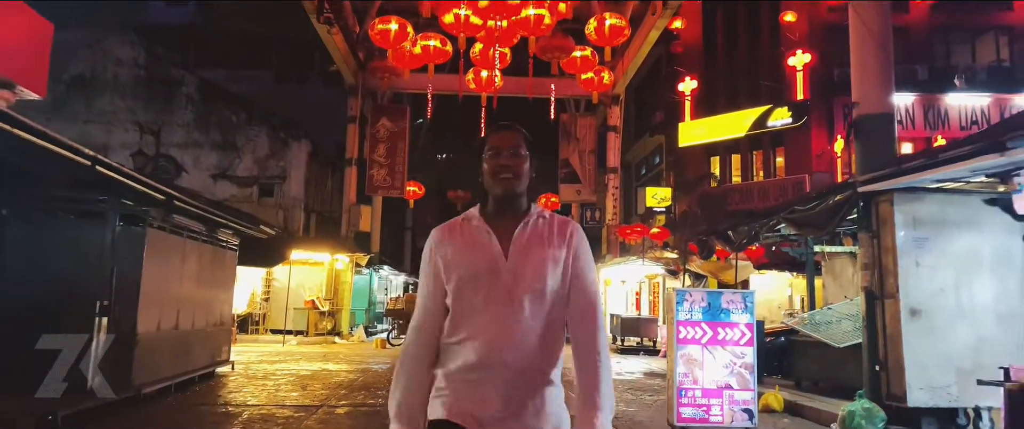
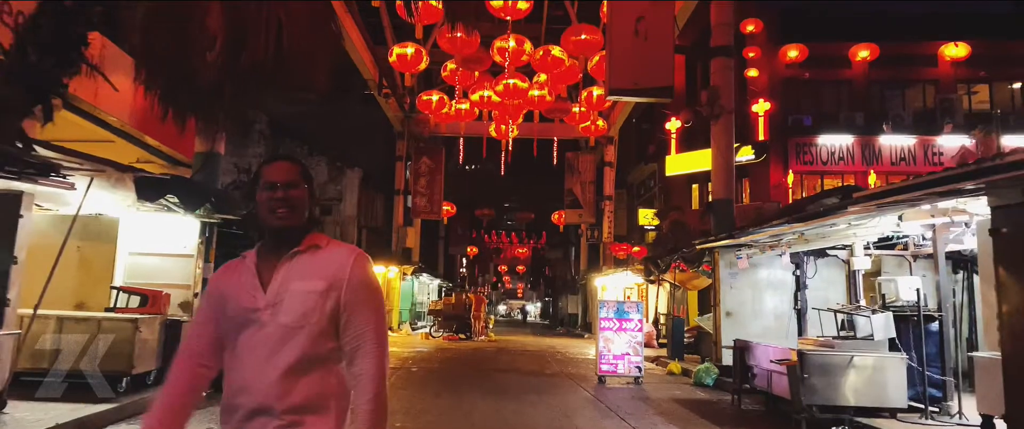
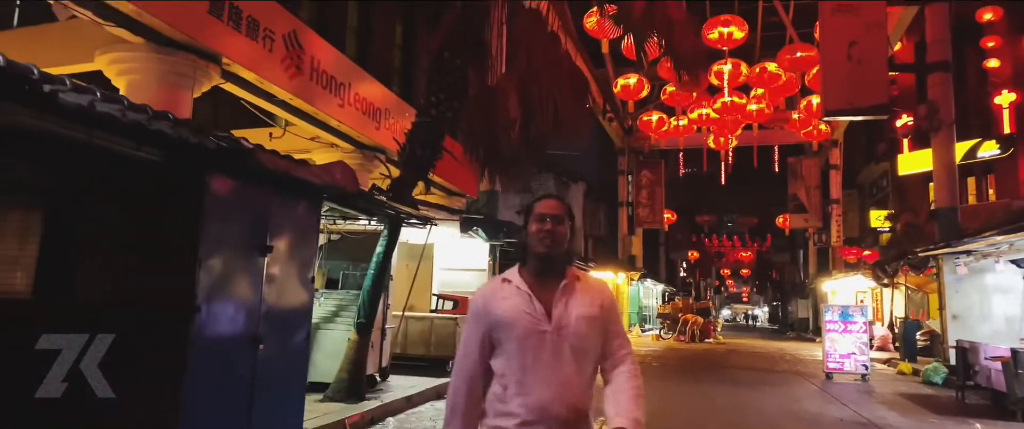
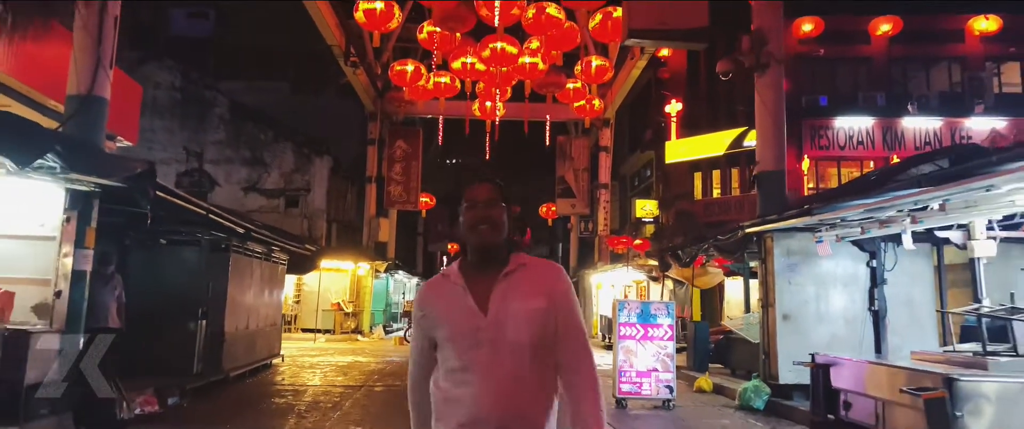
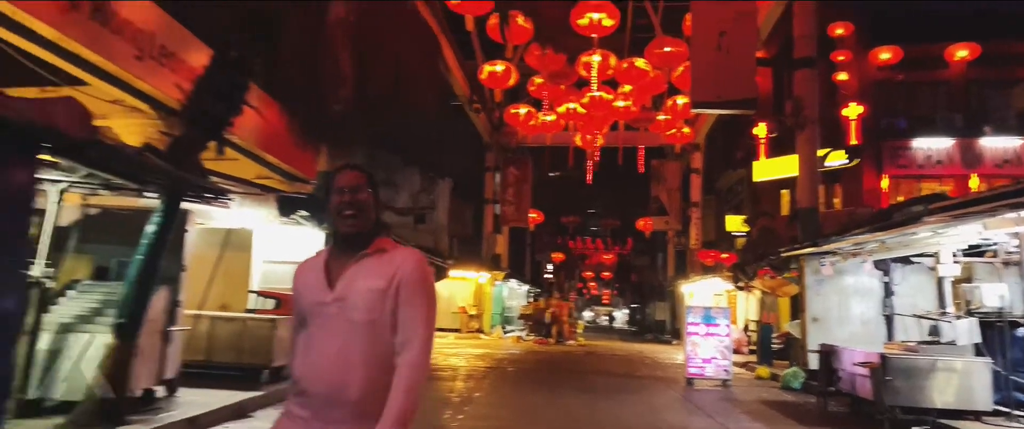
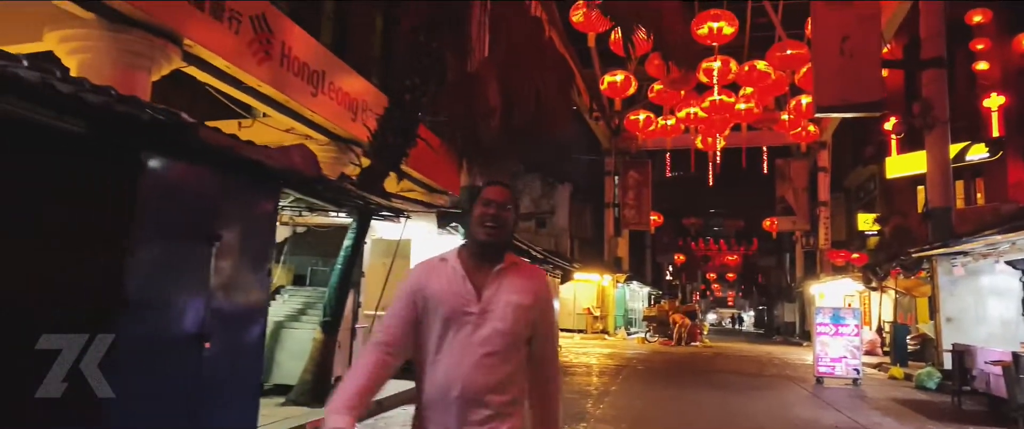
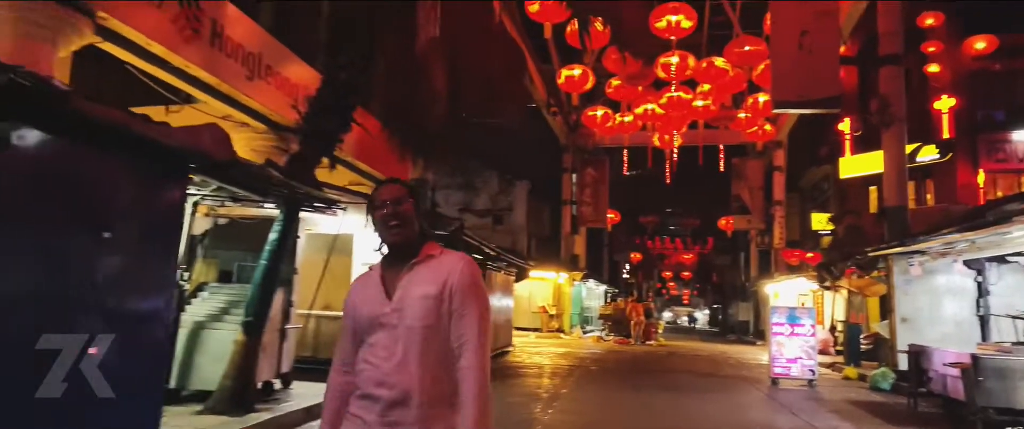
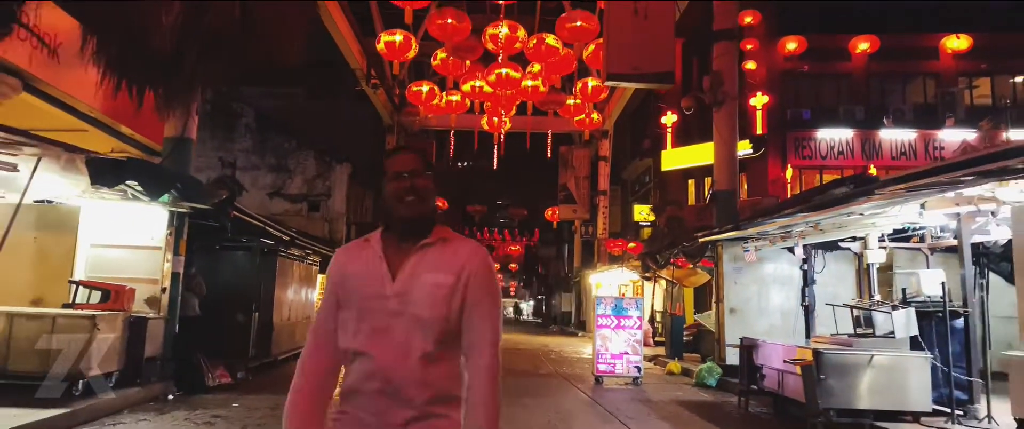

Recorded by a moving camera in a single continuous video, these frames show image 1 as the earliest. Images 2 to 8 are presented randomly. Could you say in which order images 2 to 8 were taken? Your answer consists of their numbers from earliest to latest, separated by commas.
4, 8, 2, 5, 7, 6, 3
